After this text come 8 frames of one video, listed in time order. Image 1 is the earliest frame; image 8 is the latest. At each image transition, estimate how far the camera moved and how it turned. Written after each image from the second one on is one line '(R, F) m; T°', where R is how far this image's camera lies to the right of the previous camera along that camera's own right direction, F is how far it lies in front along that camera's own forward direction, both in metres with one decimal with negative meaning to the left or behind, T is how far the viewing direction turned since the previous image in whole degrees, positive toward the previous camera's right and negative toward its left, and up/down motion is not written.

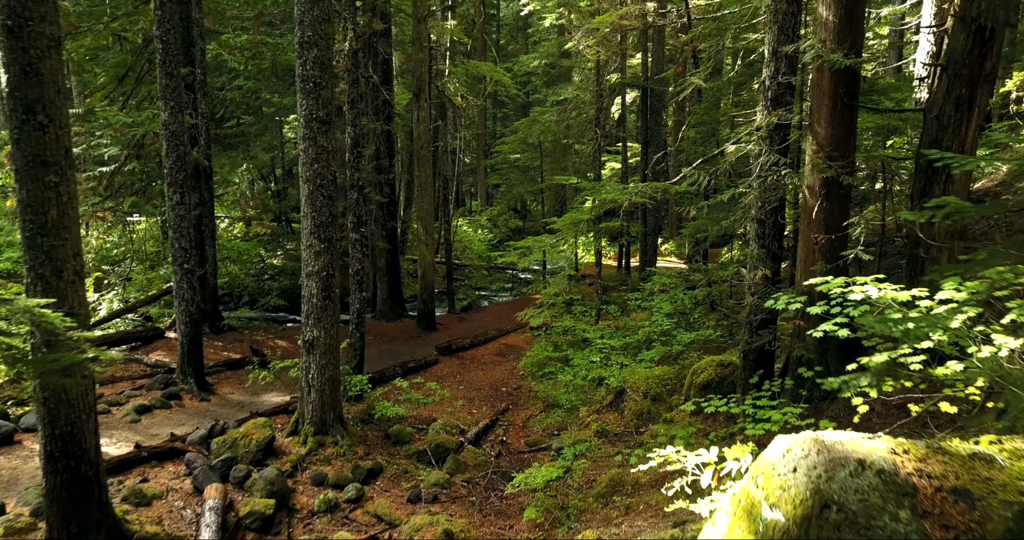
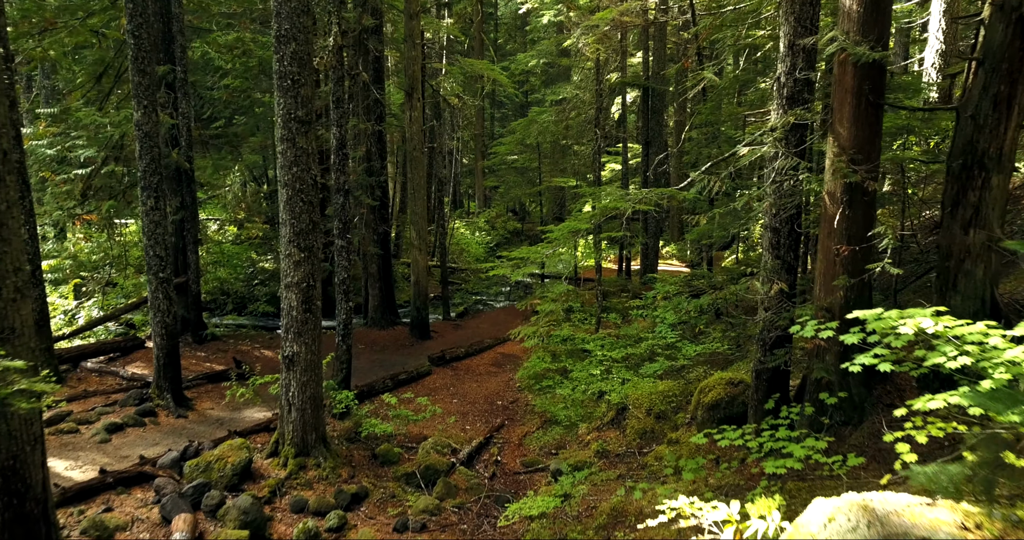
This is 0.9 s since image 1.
(+0.1, +0.5) m; 0°
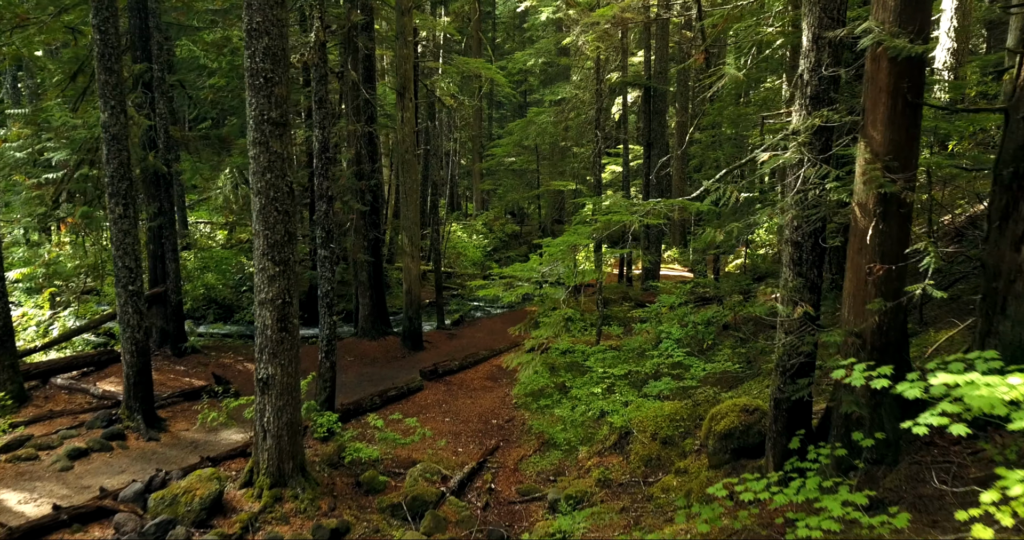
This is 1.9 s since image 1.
(+0.1, +0.6) m; 0°
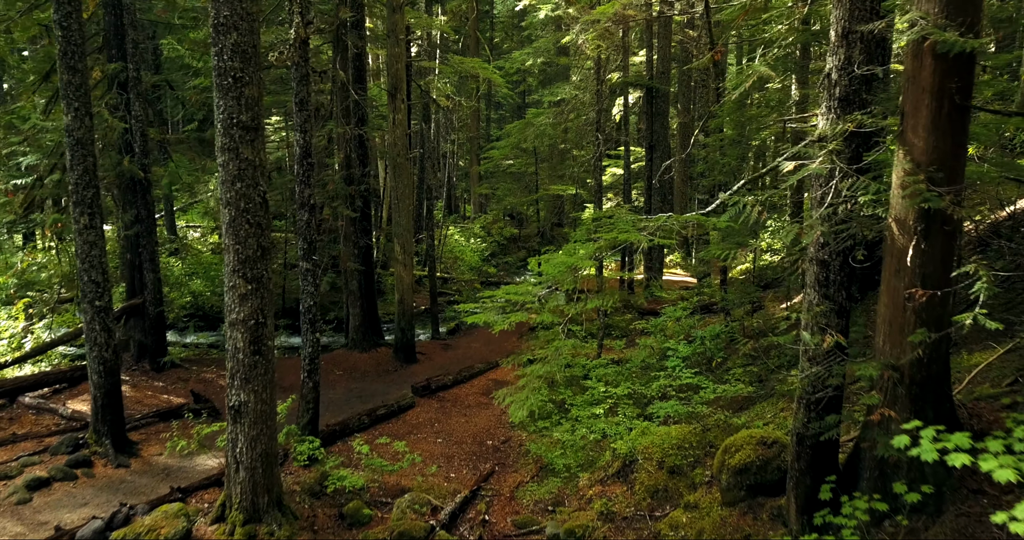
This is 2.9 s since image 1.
(+0.1, +0.6) m; 0°
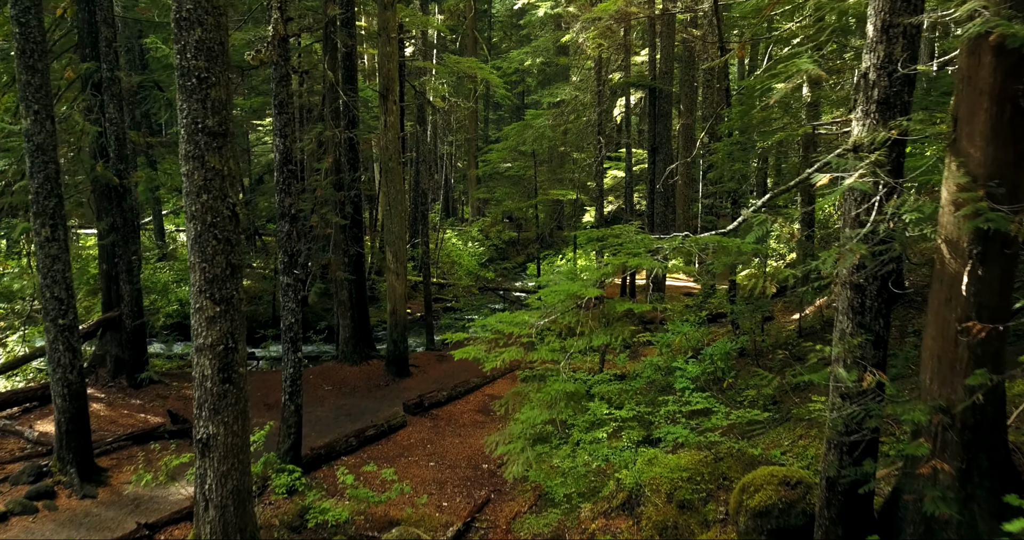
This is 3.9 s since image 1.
(0.0, +0.5) m; 0°
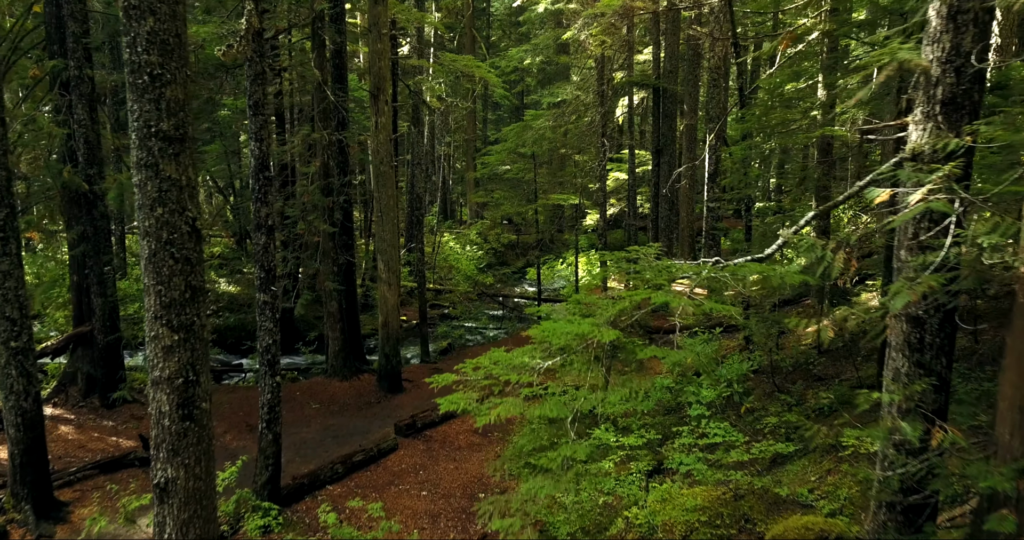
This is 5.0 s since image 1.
(0.0, +0.6) m; 0°
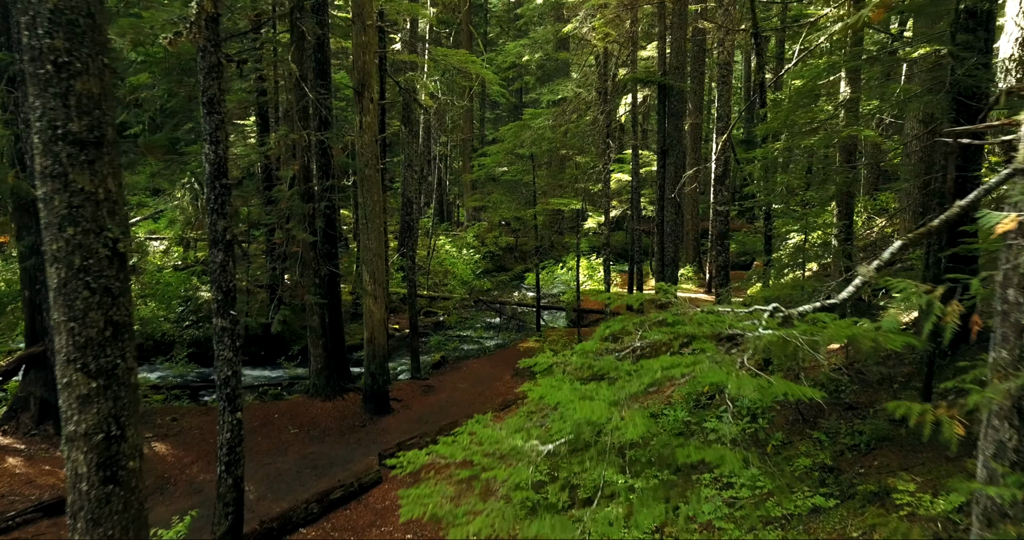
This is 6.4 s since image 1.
(+0.1, +0.8) m; 0°
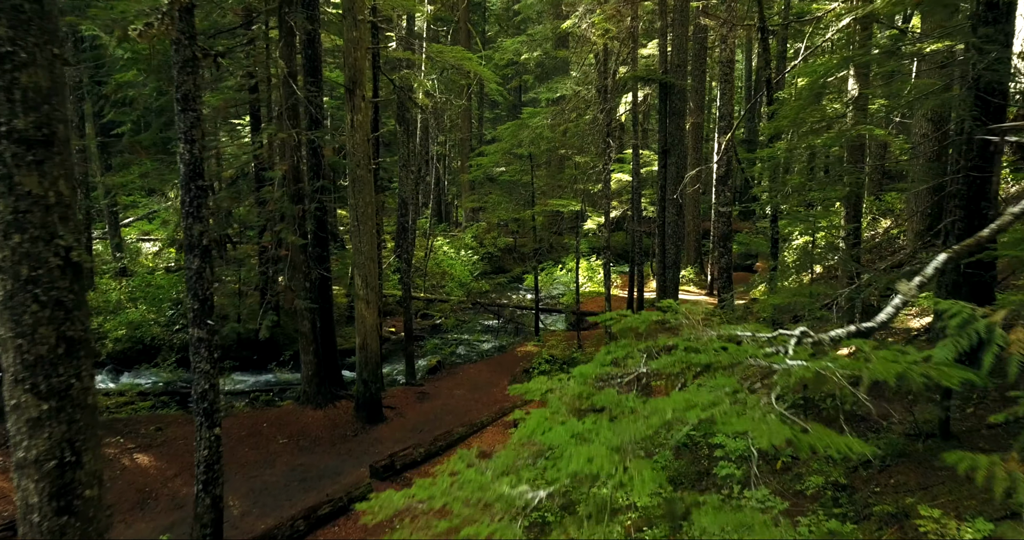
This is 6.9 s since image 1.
(+0.1, +0.3) m; 0°
